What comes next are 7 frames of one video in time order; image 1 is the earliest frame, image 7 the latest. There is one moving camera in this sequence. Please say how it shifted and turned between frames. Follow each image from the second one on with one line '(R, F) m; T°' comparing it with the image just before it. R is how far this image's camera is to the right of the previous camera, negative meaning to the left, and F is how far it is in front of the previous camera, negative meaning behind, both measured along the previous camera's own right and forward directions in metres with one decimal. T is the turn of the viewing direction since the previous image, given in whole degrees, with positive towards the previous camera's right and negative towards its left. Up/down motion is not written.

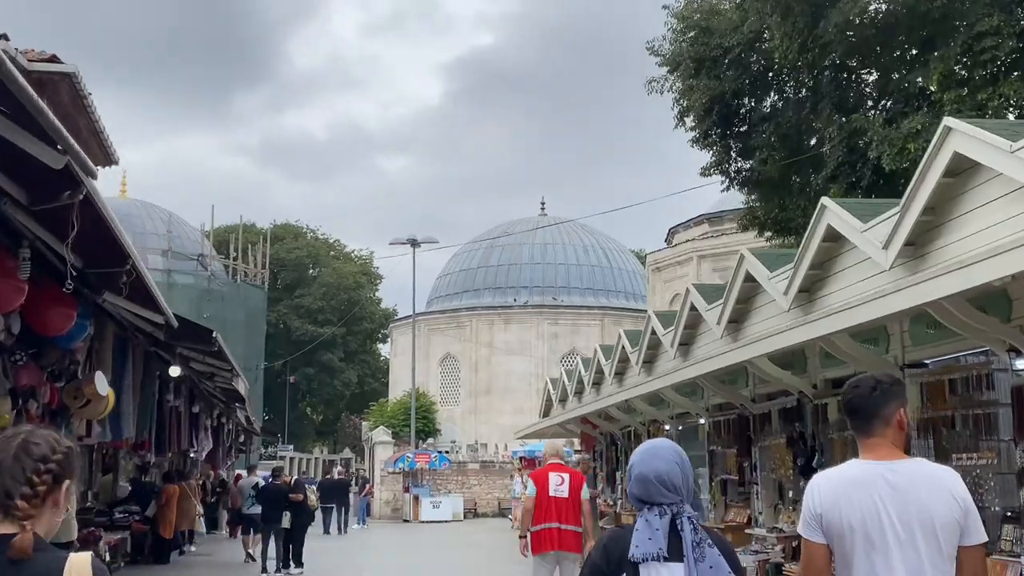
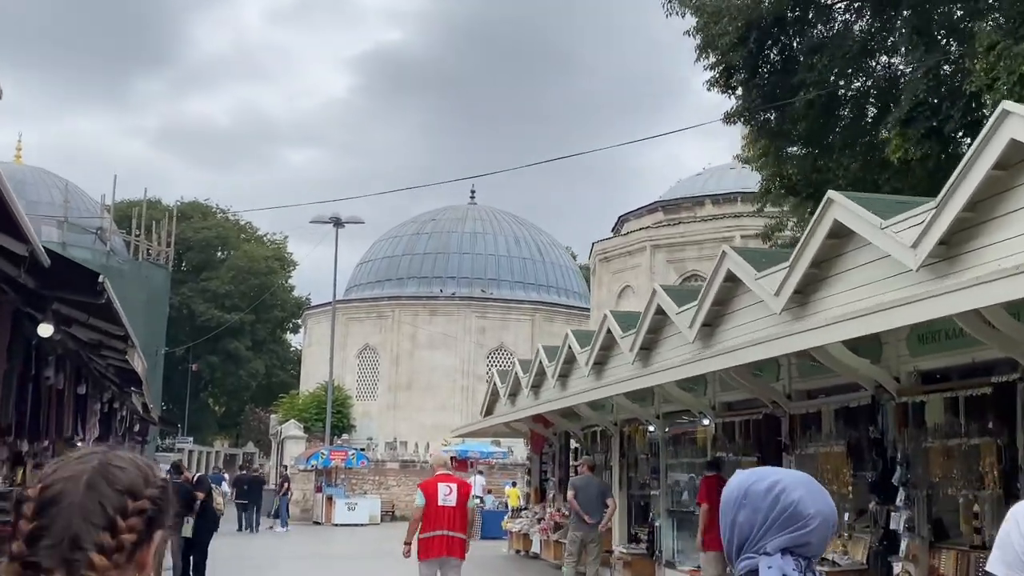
(-0.7, +2.9) m; +5°
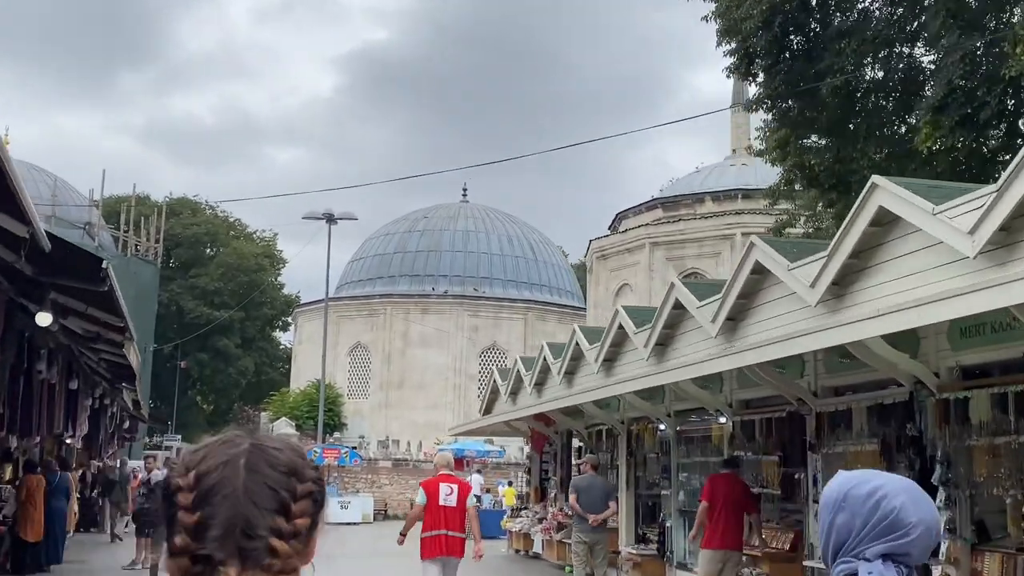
(-0.3, +0.4) m; +1°
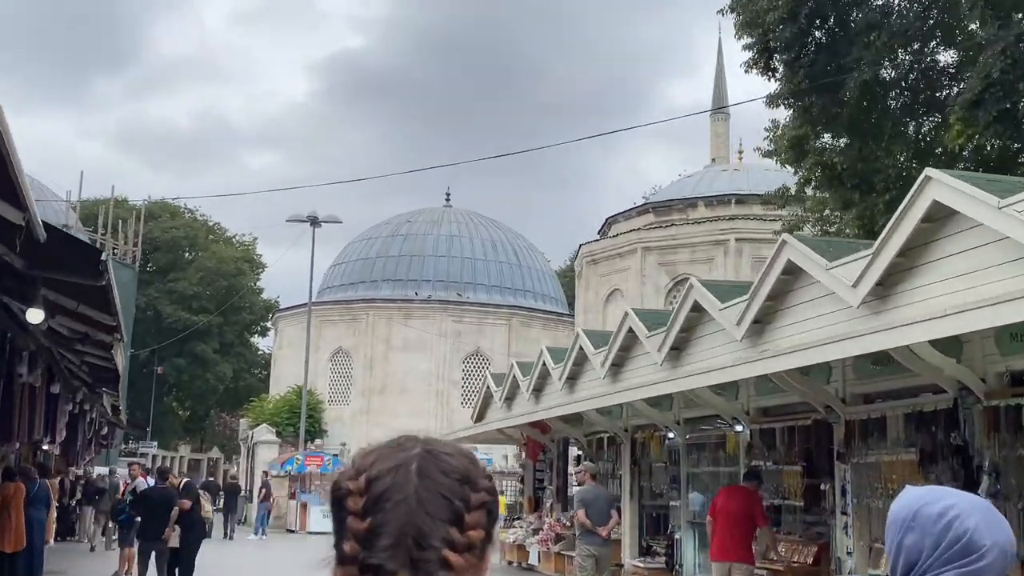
(-0.4, +0.5) m; +1°
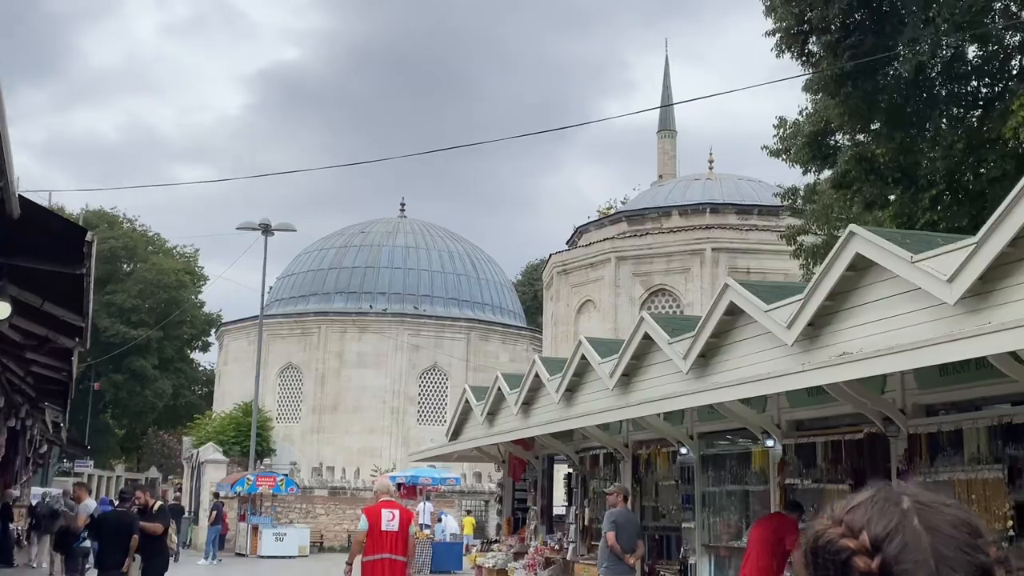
(-0.7, +1.1) m; +3°
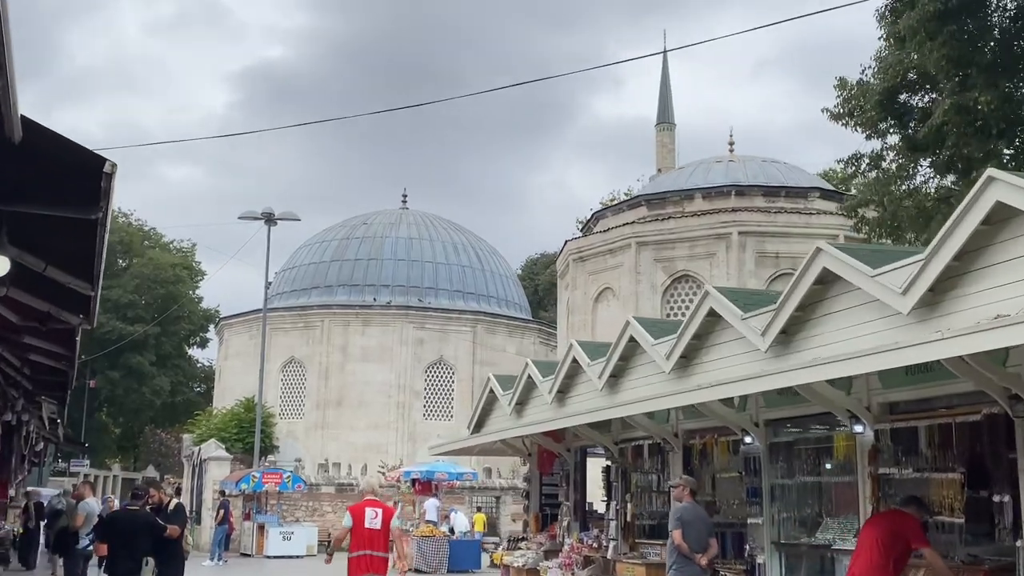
(-0.6, +1.2) m; 0°
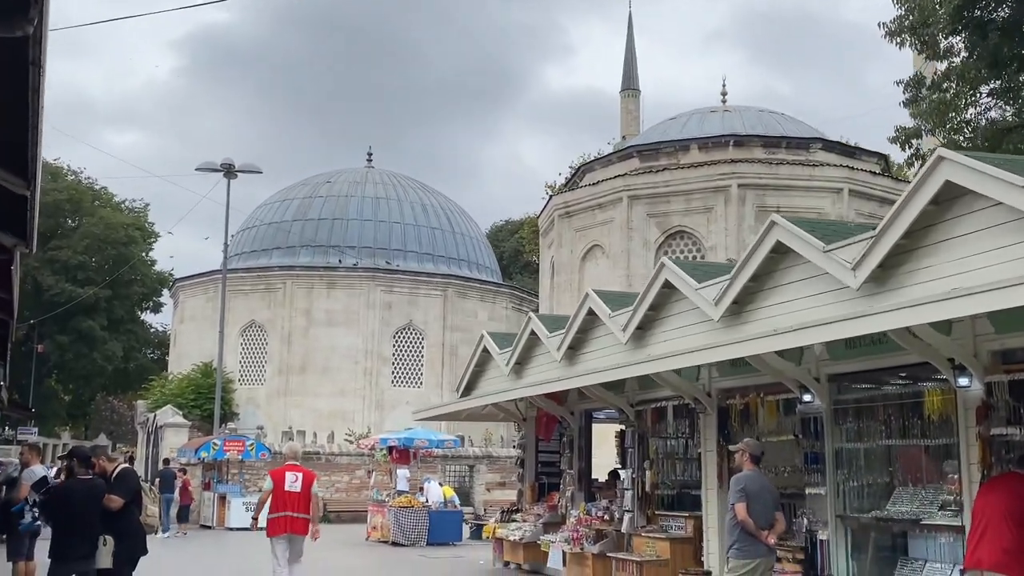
(-0.6, +1.8) m; +2°
